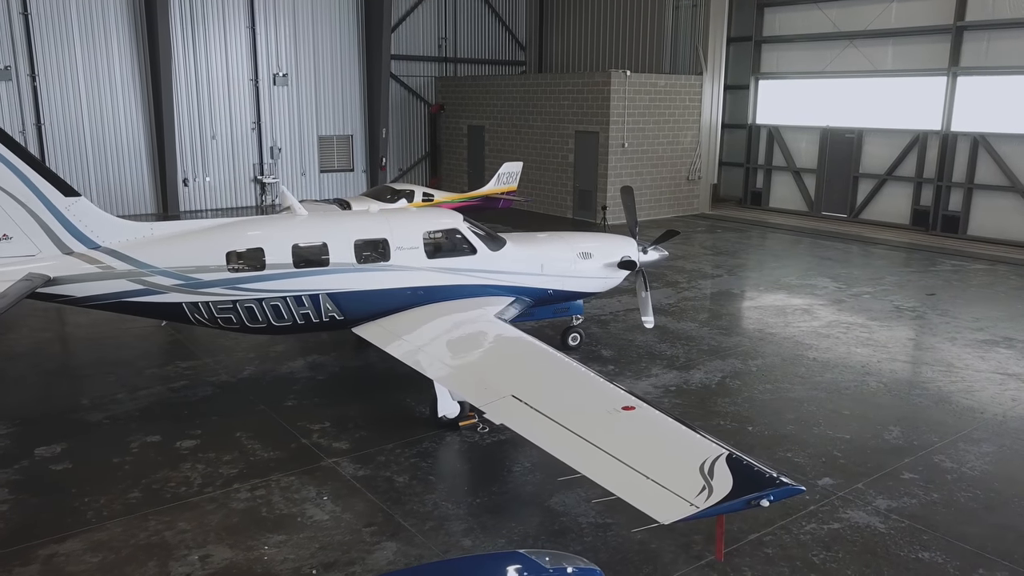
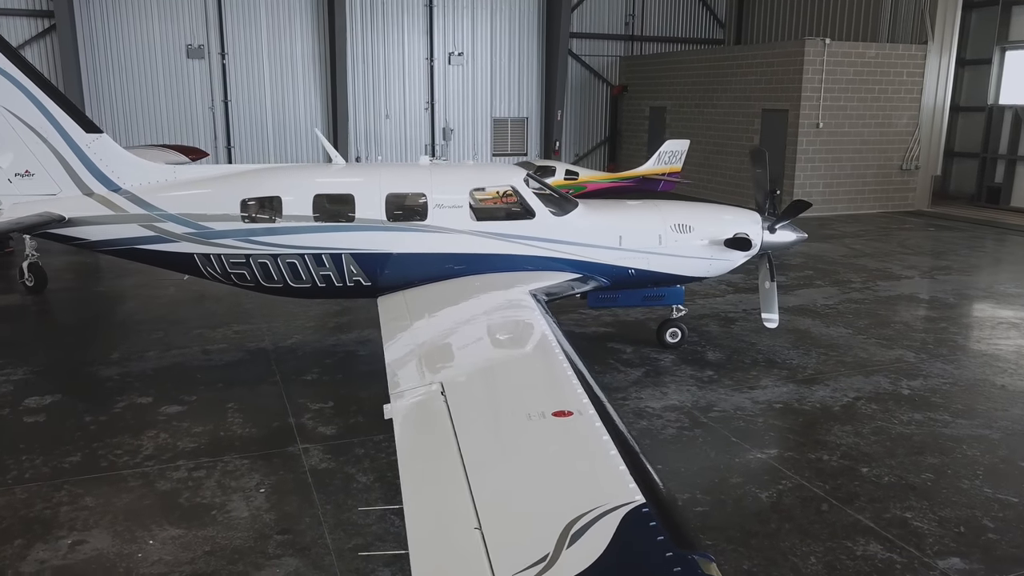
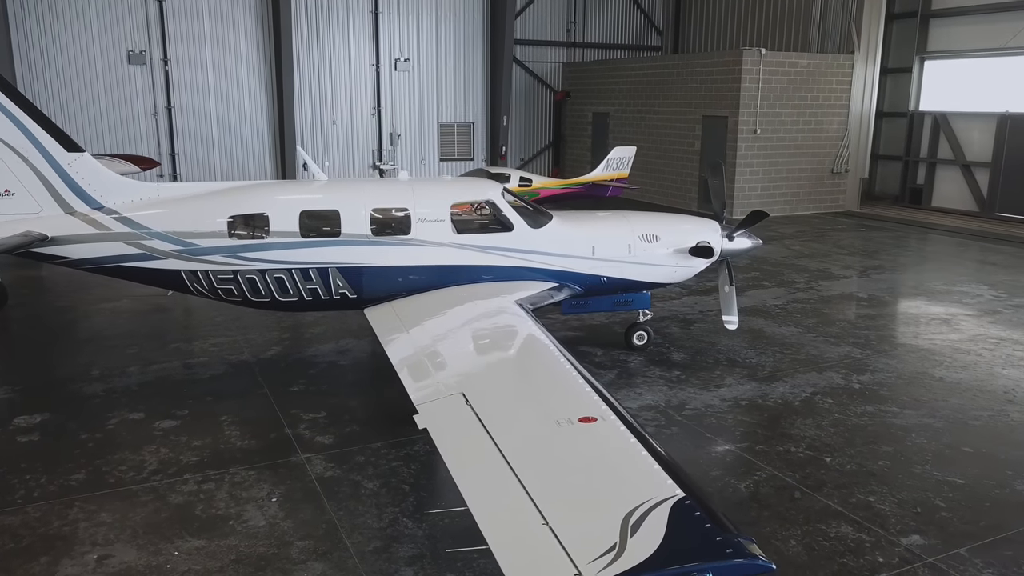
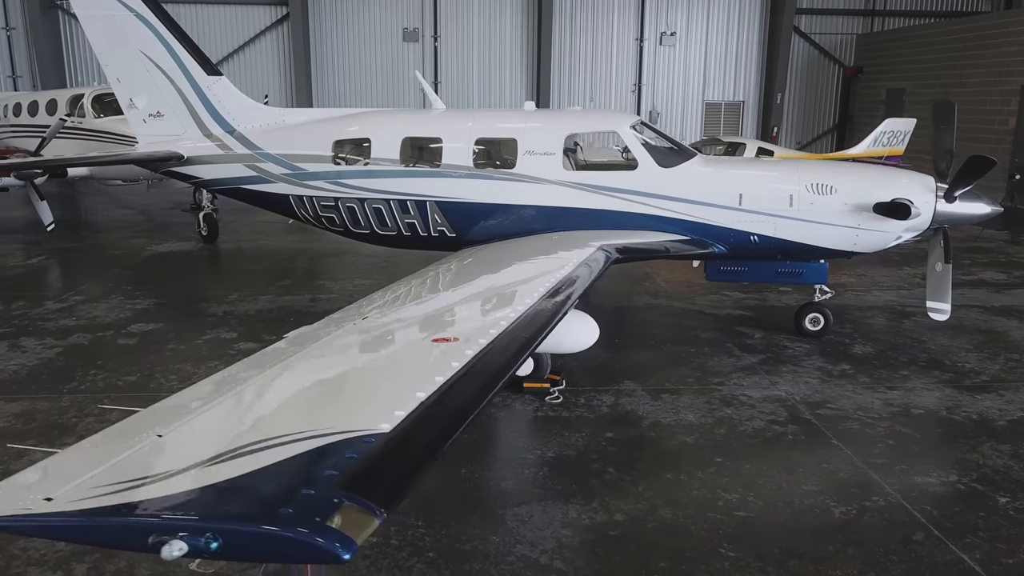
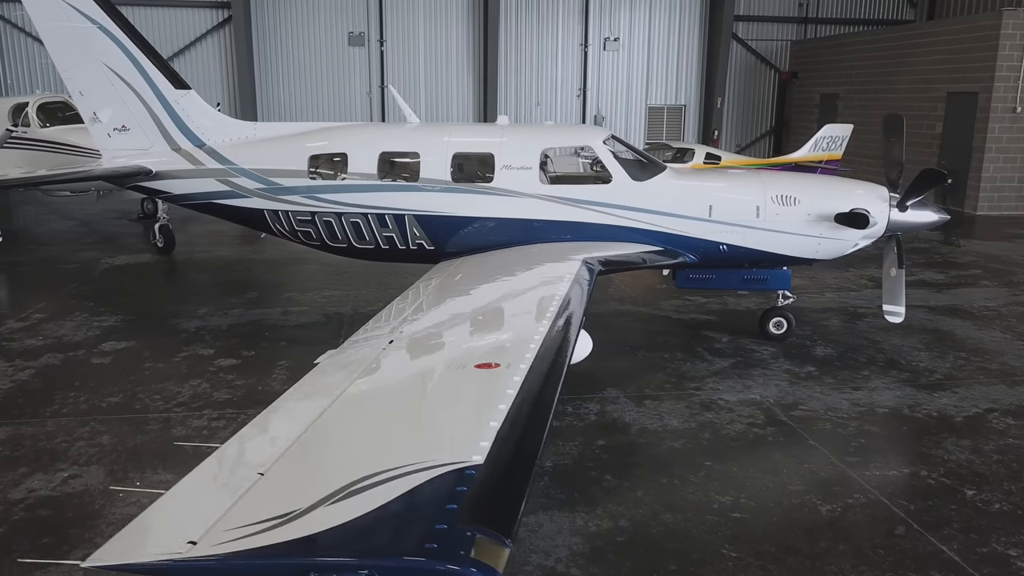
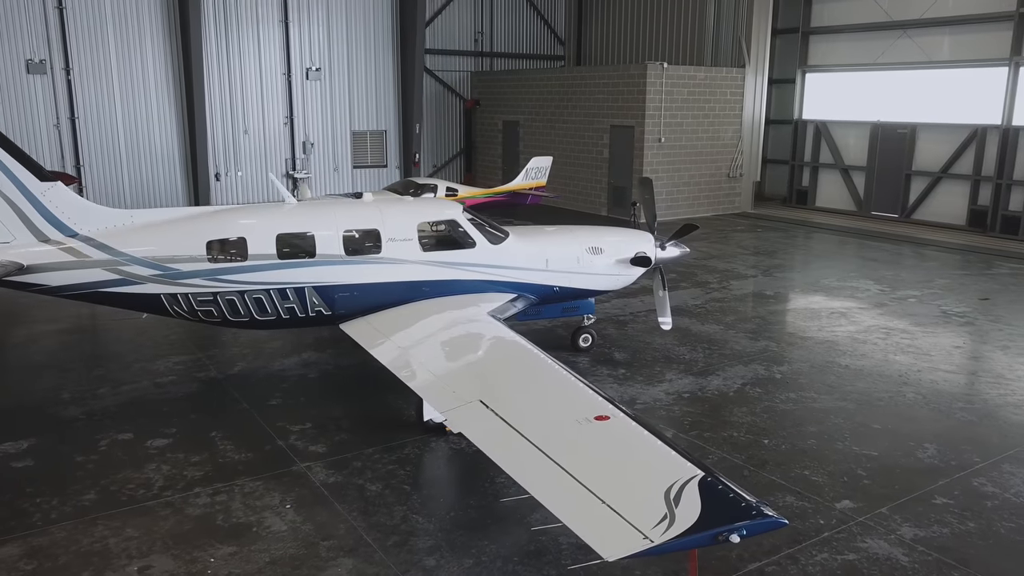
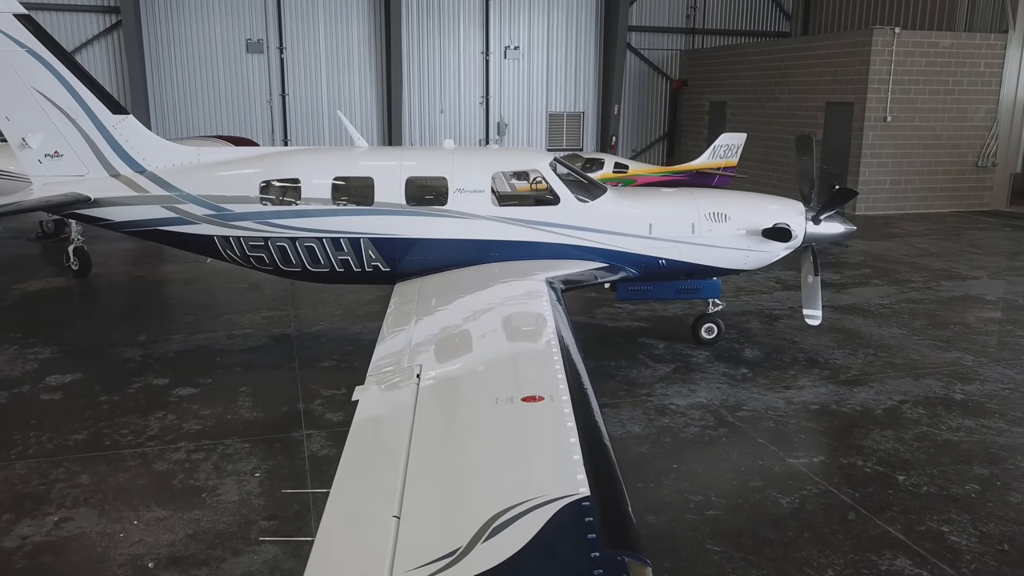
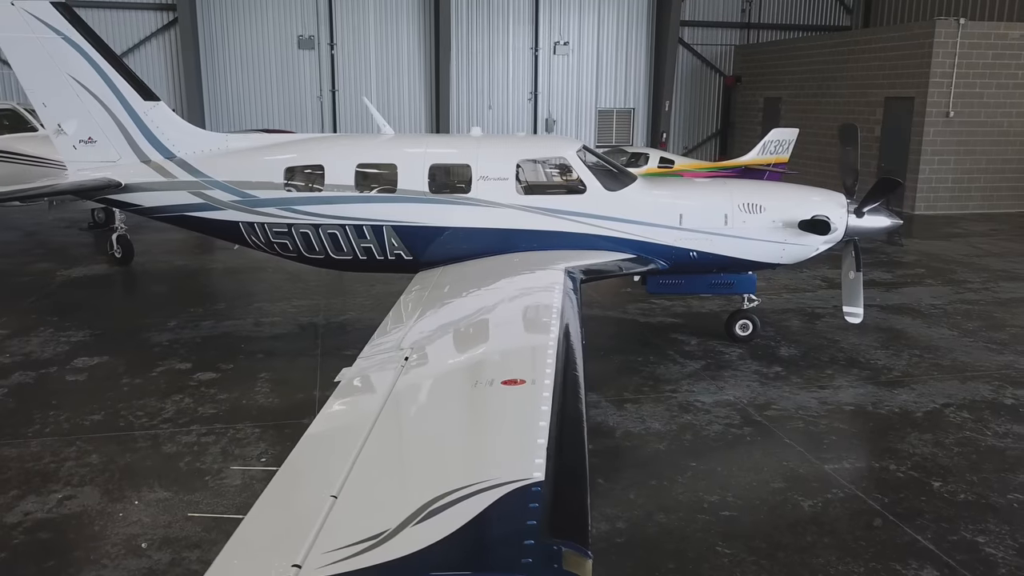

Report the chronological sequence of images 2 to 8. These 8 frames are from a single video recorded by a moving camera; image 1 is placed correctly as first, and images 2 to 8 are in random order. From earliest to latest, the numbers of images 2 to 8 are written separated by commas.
6, 3, 2, 7, 8, 5, 4
